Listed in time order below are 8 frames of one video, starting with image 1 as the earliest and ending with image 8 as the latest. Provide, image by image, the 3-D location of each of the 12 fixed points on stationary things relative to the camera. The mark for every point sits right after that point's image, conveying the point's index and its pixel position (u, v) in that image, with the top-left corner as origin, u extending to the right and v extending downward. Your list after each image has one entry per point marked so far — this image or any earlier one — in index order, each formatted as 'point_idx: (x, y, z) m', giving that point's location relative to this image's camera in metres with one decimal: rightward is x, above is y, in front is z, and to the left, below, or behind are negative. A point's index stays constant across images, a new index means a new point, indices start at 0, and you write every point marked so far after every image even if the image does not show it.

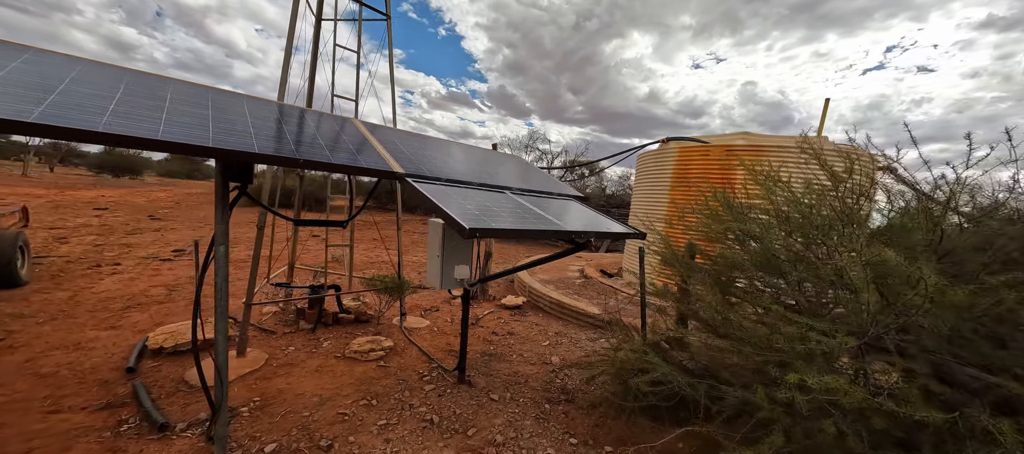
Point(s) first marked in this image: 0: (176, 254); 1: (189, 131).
0: (-10.0, -0.8, +10.3) m
1: (-1.8, +0.6, +2.0) m
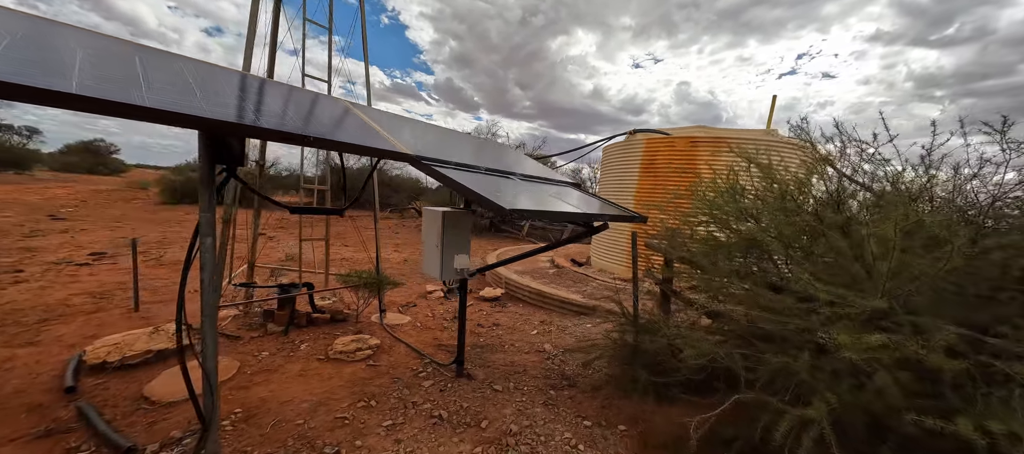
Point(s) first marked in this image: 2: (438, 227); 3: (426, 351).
0: (-10.8, -0.8, +8.9) m
1: (-1.6, +0.6, +1.7) m
2: (-0.7, 0.0, +3.2) m
3: (-1.1, -1.6, +4.3) m
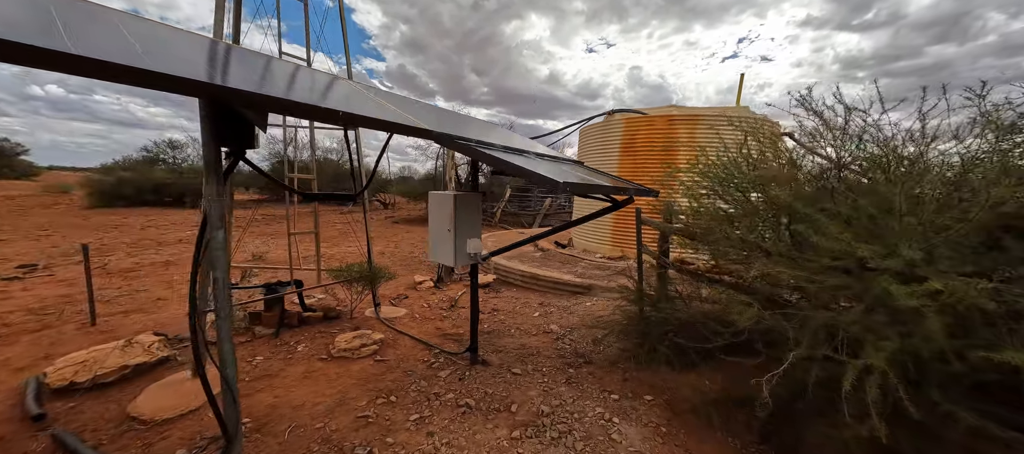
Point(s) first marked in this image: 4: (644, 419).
0: (-11.1, -1.0, +7.8) m
1: (-1.4, +0.7, +1.4) m
2: (-0.6, +0.1, +3.1) m
3: (-1.0, -1.4, +4.2) m
4: (+1.0, -1.5, +2.6) m
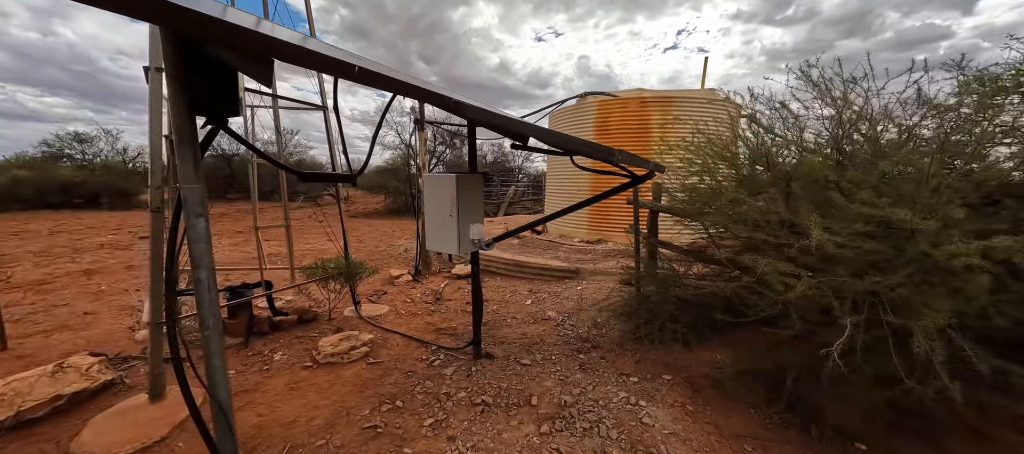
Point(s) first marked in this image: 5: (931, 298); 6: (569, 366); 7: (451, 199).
0: (-11.4, -1.2, +6.4) m
1: (-1.1, +0.7, +1.0) m
2: (-0.5, +0.3, +2.8) m
3: (-1.0, -1.3, +3.9) m
4: (+1.2, -1.3, +2.6) m
5: (+2.1, -0.4, +1.7) m
6: (+0.5, -1.3, +3.1) m
7: (-0.5, +0.2, +2.8) m
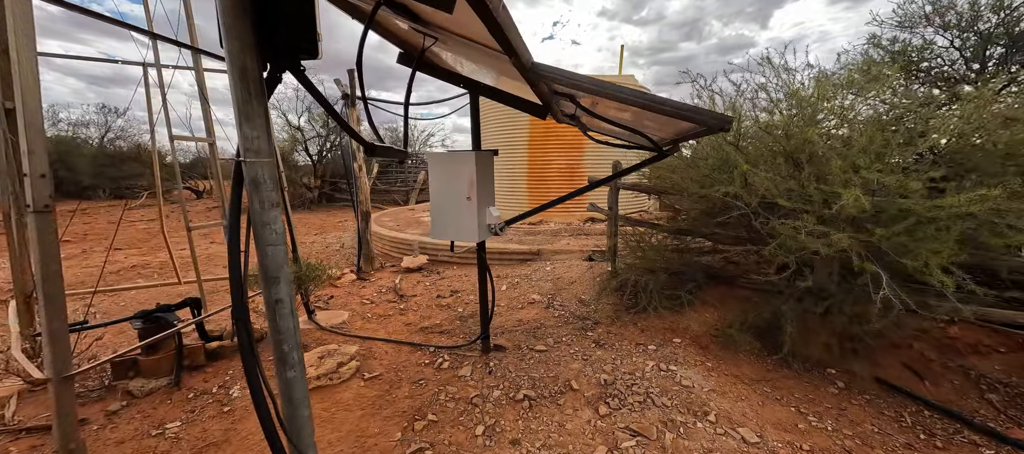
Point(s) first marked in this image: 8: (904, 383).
0: (-11.7, -1.7, +3.2) m
1: (-0.5, +0.7, +0.6) m
2: (-0.3, +0.4, +2.5) m
3: (-1.0, -1.2, +3.5) m
4: (+1.4, -1.1, +2.8) m
5: (+2.5, -0.1, +2.2) m
6: (+0.7, -1.1, +3.1) m
7: (-0.3, +0.3, +2.5) m
8: (+3.1, -1.2, +2.7) m
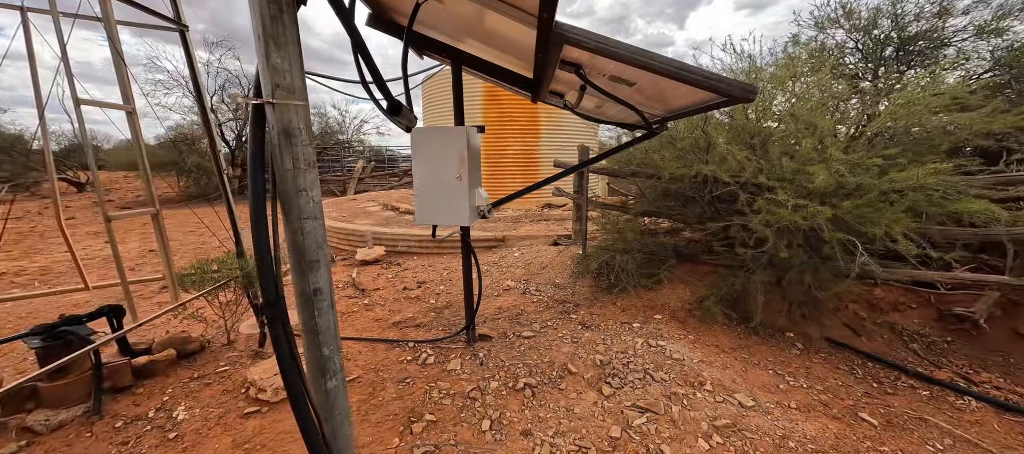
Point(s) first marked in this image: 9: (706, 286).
0: (-11.7, -1.8, +1.2) m
1: (-0.3, +0.8, +0.4) m
2: (-0.4, +0.5, +2.3) m
3: (-1.2, -1.0, +3.2) m
4: (+1.4, -0.9, +2.9) m
5: (+2.5, +0.1, +2.4) m
6: (+0.5, -0.9, +3.1) m
7: (-0.3, +0.5, +2.3) m
8: (+3.0, -1.0, +3.1) m
9: (+1.9, -0.6, +3.5) m
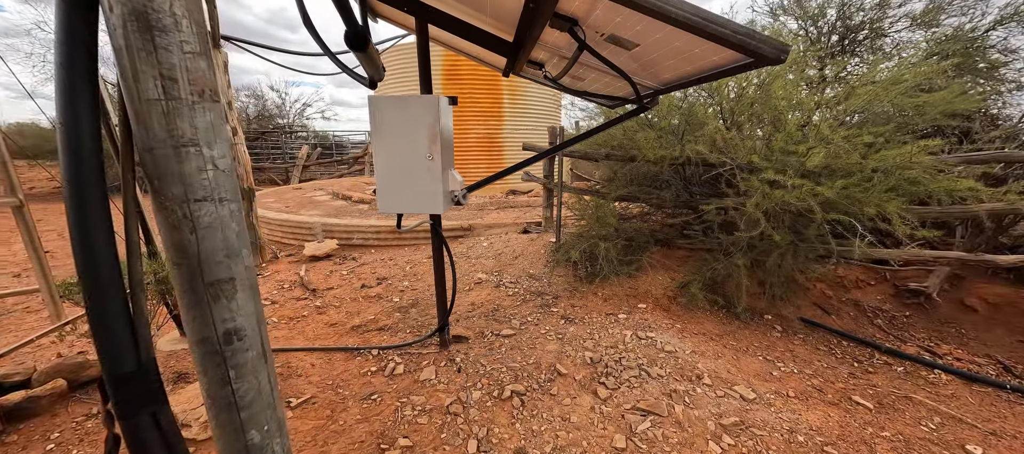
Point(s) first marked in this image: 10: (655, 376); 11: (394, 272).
0: (-11.5, -2.1, -0.4) m
1: (-0.1, +0.8, 0.0) m
2: (-0.5, +0.5, +1.9) m
3: (-1.3, -1.0, +2.8) m
4: (+1.2, -0.8, +2.8) m
5: (+2.4, +0.2, +2.4) m
6: (+0.4, -0.8, +2.9) m
7: (-0.5, +0.5, +1.9) m
8: (+2.8, -0.8, +3.1) m
9: (+1.7, -0.4, +3.4) m
10: (+0.9, -0.9, +2.2) m
11: (-1.4, -0.6, +4.4) m
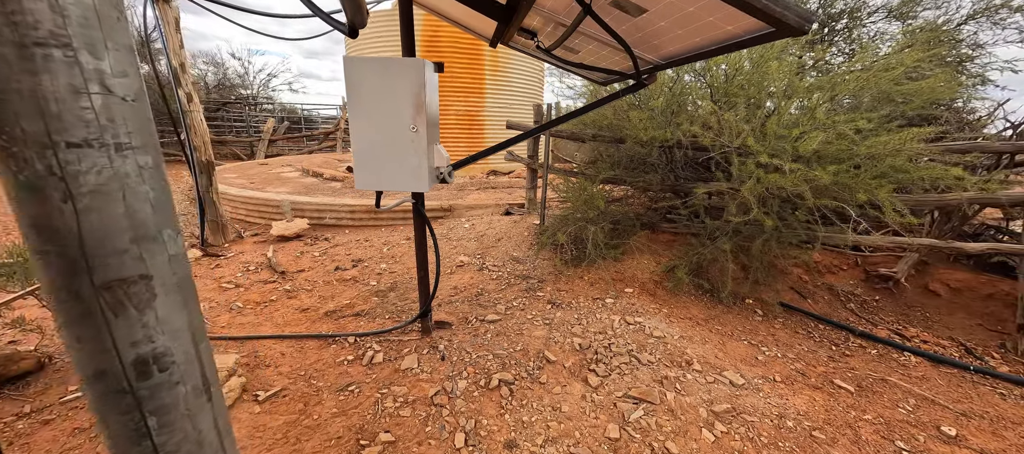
0: (-11.4, -2.0, -1.1) m
1: (-0.1, +0.8, -0.2) m
2: (-0.5, +0.6, +1.7) m
3: (-1.5, -0.8, +2.6) m
4: (+1.1, -0.7, +2.7) m
5: (+2.3, +0.3, +2.4) m
6: (+0.2, -0.7, +2.8) m
7: (-0.5, +0.6, +1.7) m
8: (+2.7, -0.7, +3.2) m
9: (+1.5, -0.3, +3.4) m
10: (+0.8, -0.8, +2.1) m
11: (-1.7, -0.3, +4.2) m
